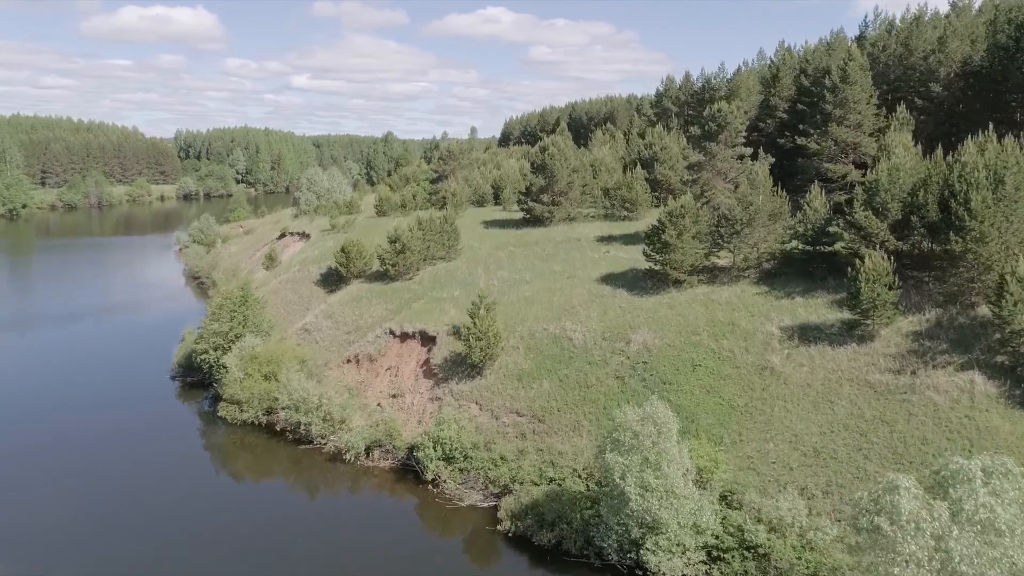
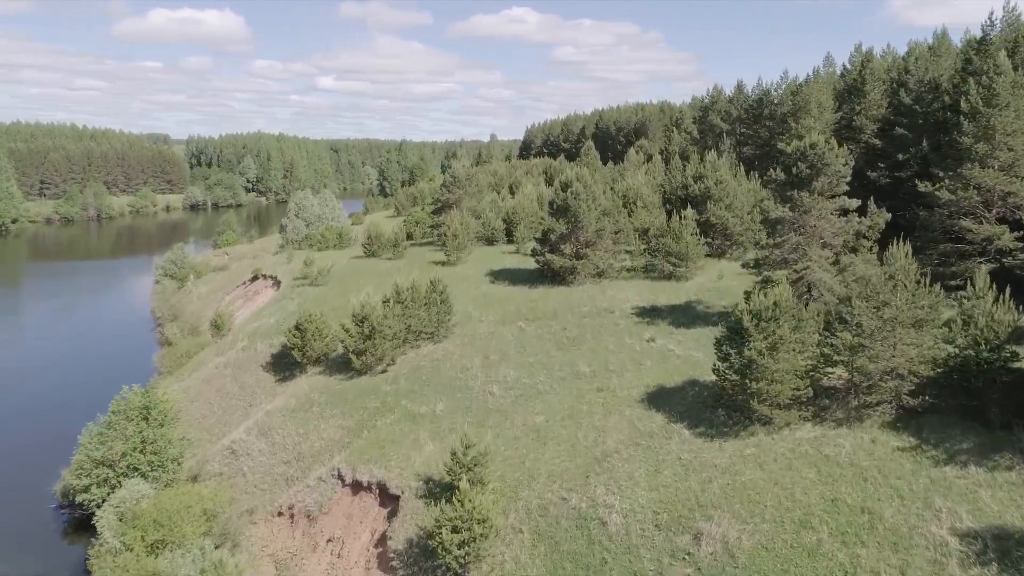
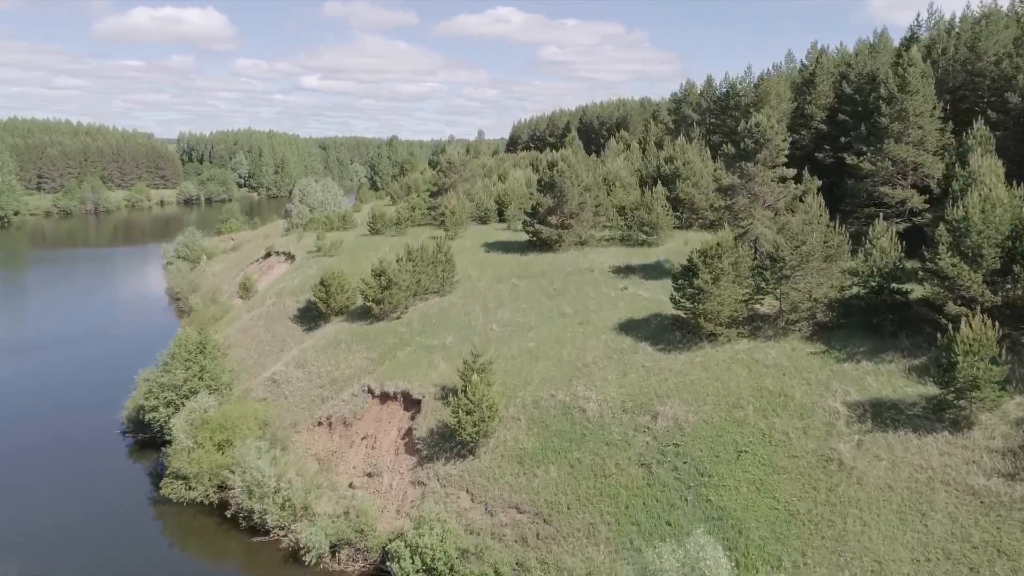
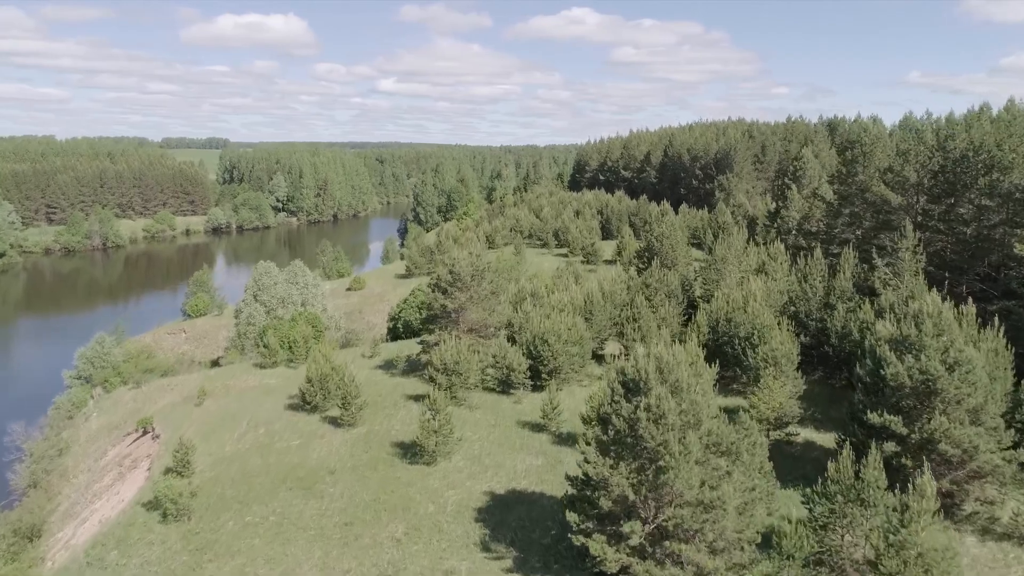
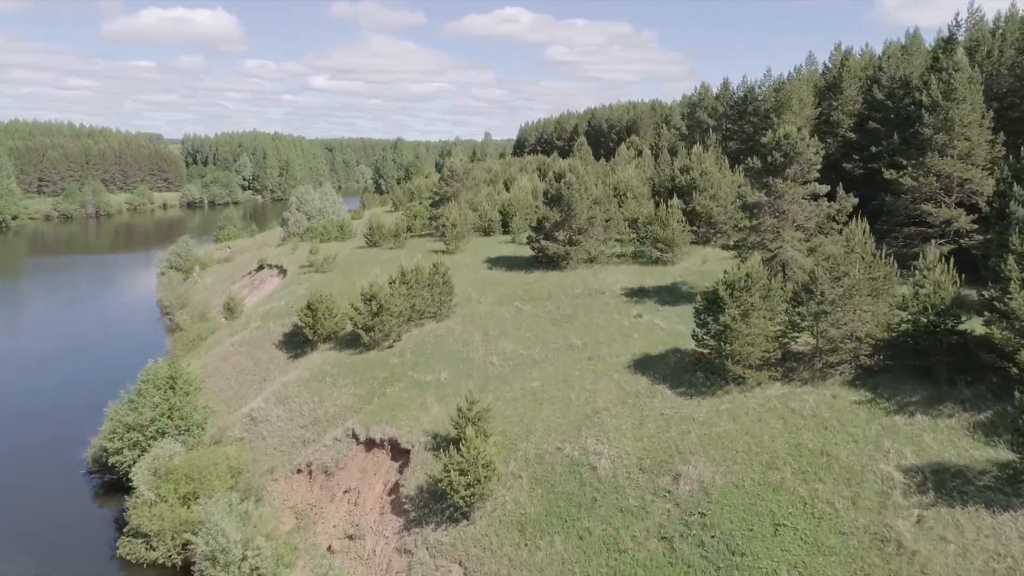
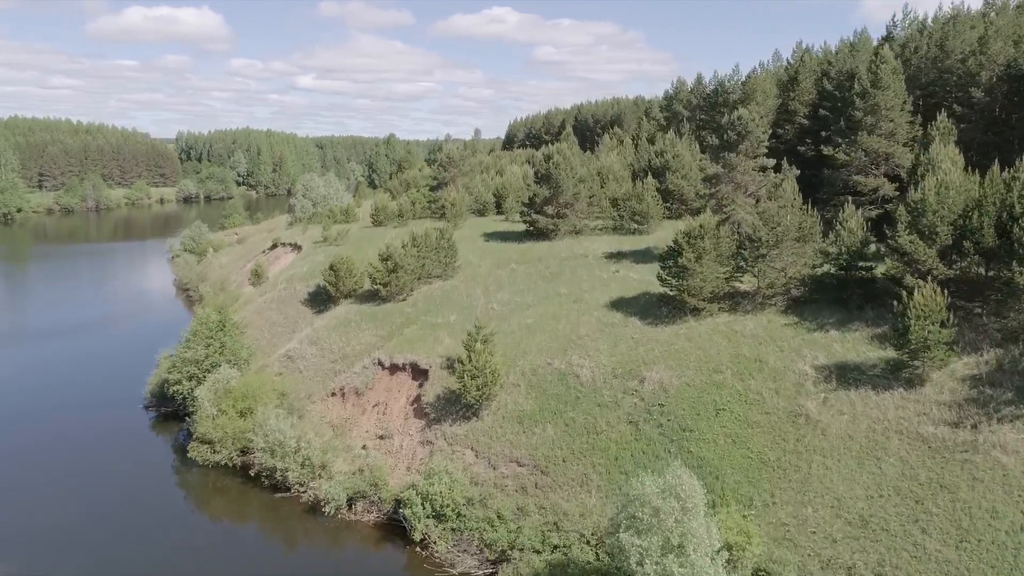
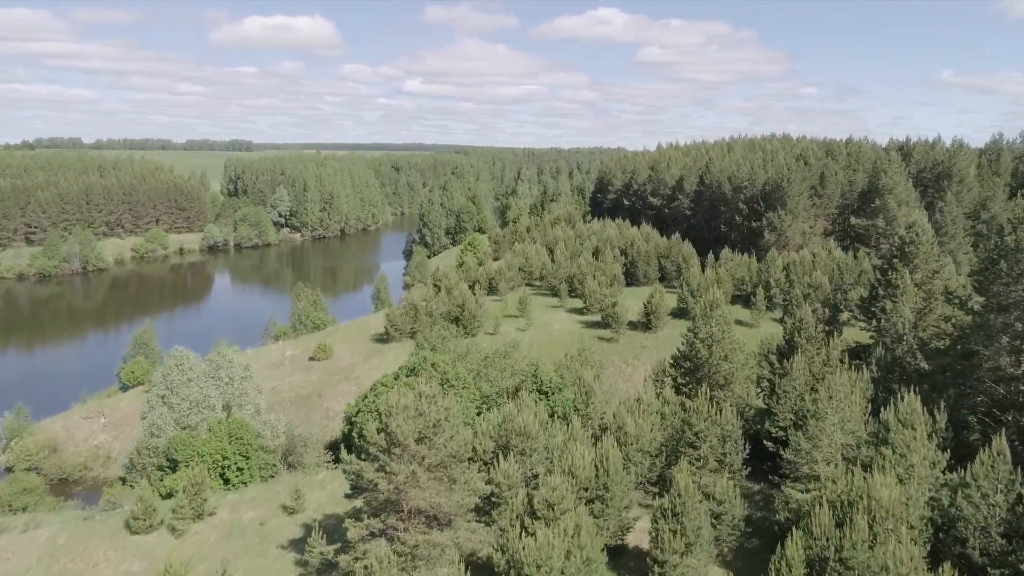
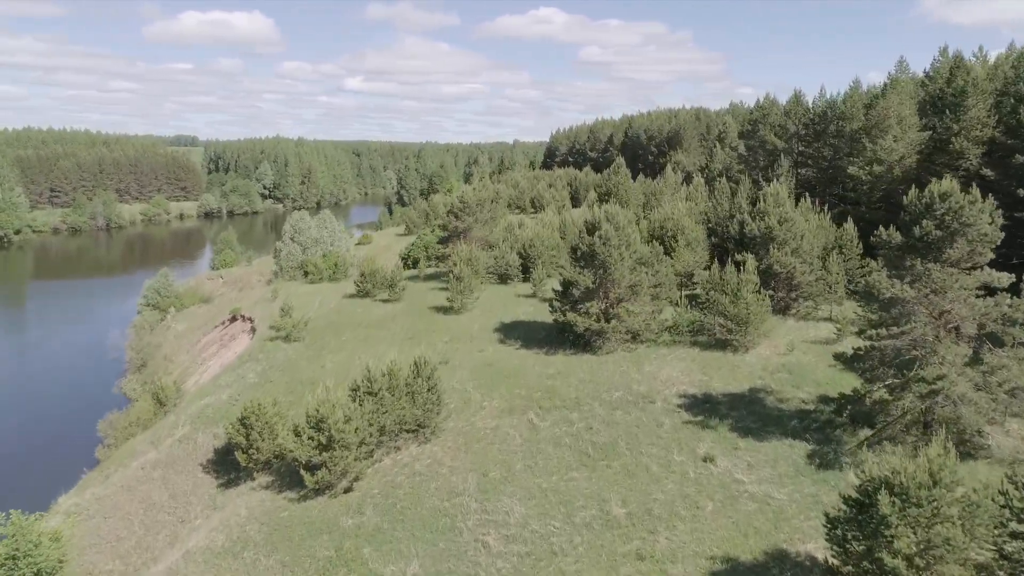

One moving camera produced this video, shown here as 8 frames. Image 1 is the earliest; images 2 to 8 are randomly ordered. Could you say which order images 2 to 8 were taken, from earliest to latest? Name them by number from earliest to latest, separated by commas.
6, 3, 5, 2, 8, 4, 7
